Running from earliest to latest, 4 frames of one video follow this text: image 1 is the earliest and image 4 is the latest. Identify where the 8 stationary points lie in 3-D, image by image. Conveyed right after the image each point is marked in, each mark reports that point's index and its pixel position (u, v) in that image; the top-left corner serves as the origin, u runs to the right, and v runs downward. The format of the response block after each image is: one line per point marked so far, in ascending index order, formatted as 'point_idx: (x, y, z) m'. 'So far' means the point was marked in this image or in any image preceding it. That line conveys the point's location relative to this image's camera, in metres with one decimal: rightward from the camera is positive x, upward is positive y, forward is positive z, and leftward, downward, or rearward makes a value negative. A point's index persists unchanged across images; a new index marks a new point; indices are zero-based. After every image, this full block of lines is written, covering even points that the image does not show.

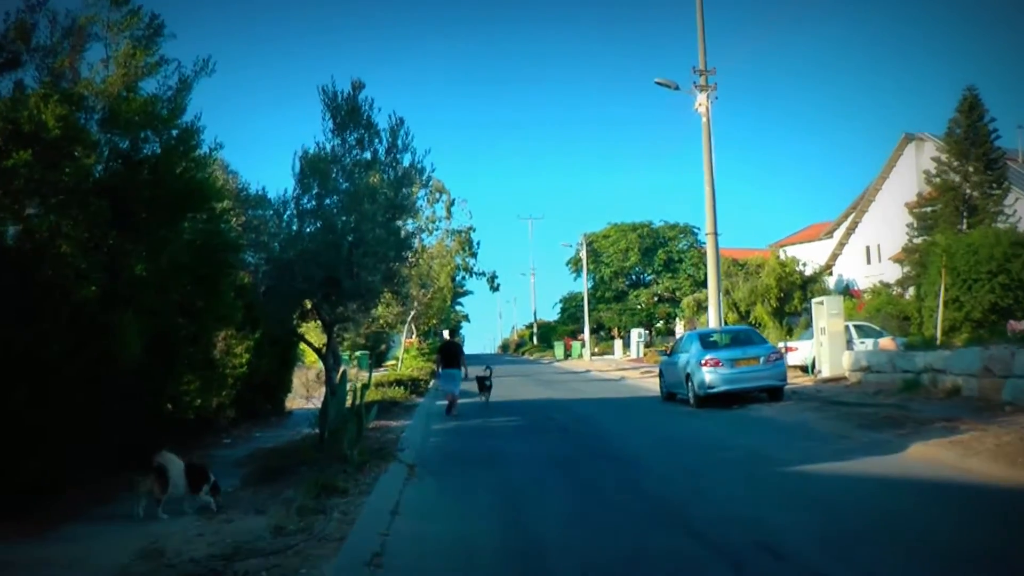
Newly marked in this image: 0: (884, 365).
0: (+8.0, -1.7, +20.1) m
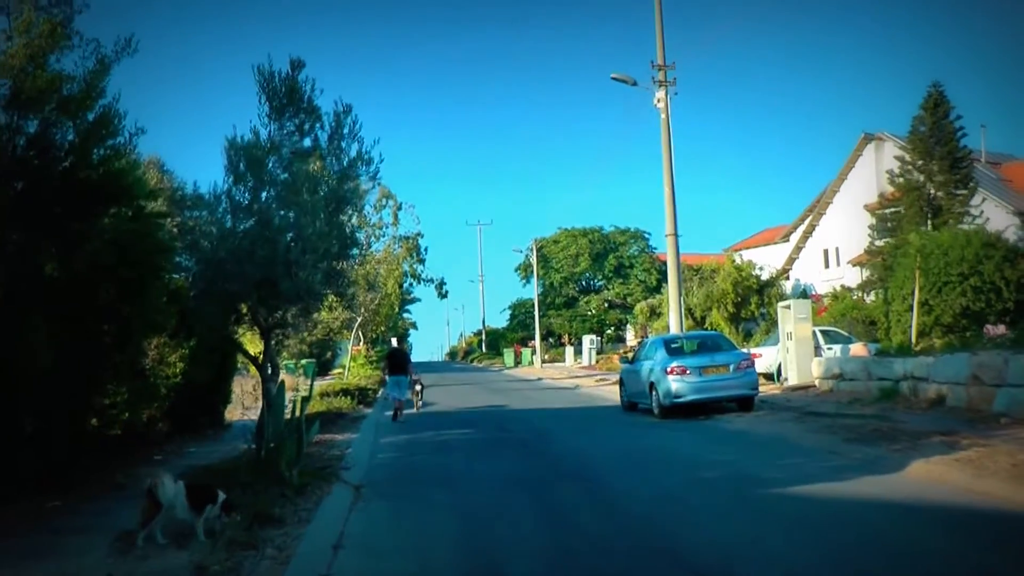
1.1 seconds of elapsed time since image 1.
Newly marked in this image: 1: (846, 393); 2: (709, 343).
0: (+7.1, -1.7, +19.2) m
1: (+7.0, -2.2, +19.4) m
2: (+3.7, -1.0, +17.4) m
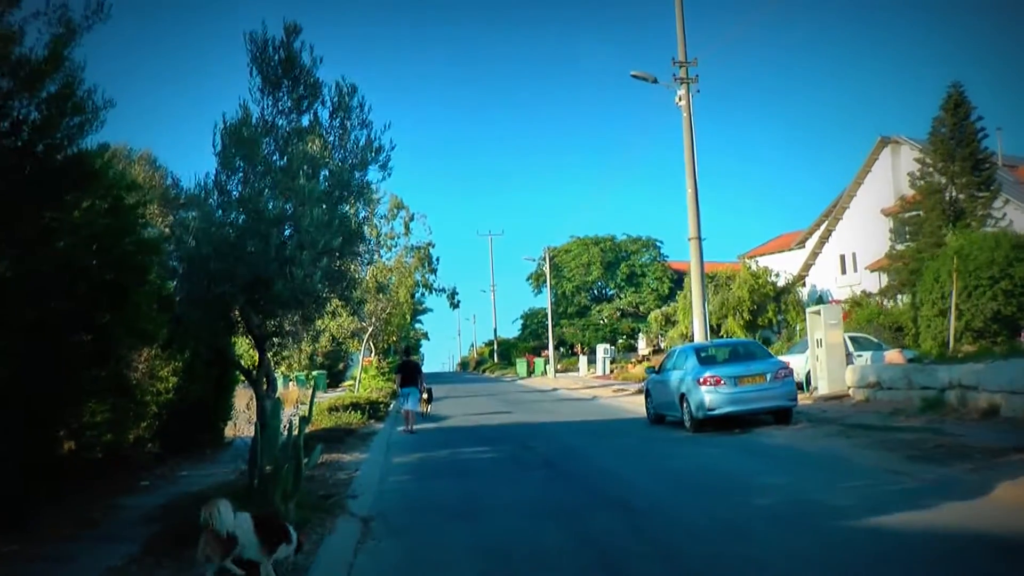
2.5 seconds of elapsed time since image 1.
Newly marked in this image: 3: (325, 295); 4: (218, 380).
0: (+7.5, -1.8, +18.1) m
1: (+7.3, -2.3, +18.3) m
2: (+4.0, -1.1, +16.3) m
3: (-1.9, -0.1, +9.6) m
4: (-4.6, -1.4, +14.6) m
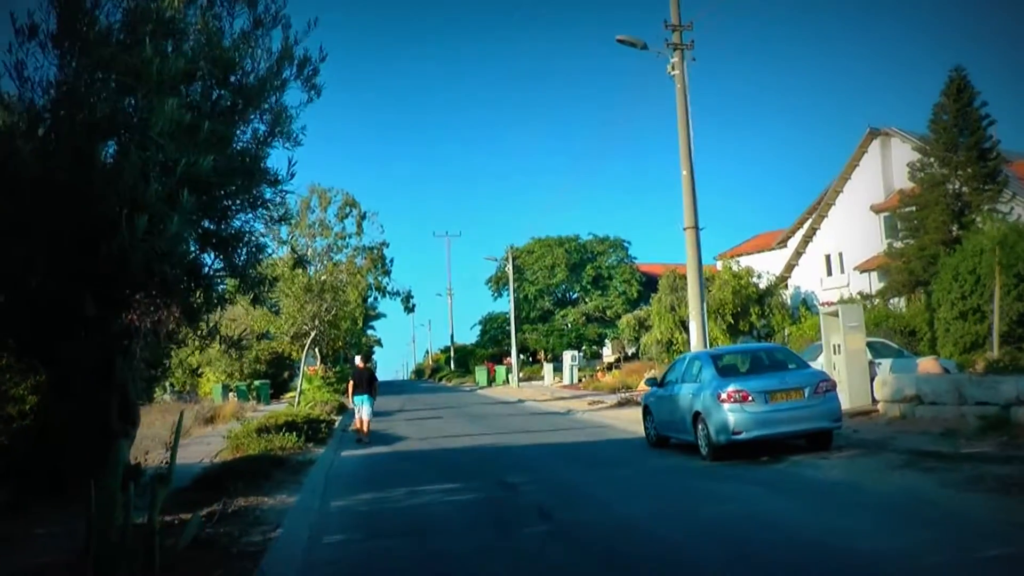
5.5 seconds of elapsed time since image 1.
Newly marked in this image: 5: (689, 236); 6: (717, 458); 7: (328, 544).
0: (+7.0, -1.7, +15.2) m
1: (+6.9, -2.2, +15.3) m
2: (+3.6, -1.0, +13.2) m
3: (-2.0, +0.1, +6.3) m
4: (-4.9, -1.3, +11.2) m
5: (+3.8, +1.1, +19.8) m
6: (+2.8, -2.3, +12.7) m
7: (-1.7, -2.3, +8.5) m
